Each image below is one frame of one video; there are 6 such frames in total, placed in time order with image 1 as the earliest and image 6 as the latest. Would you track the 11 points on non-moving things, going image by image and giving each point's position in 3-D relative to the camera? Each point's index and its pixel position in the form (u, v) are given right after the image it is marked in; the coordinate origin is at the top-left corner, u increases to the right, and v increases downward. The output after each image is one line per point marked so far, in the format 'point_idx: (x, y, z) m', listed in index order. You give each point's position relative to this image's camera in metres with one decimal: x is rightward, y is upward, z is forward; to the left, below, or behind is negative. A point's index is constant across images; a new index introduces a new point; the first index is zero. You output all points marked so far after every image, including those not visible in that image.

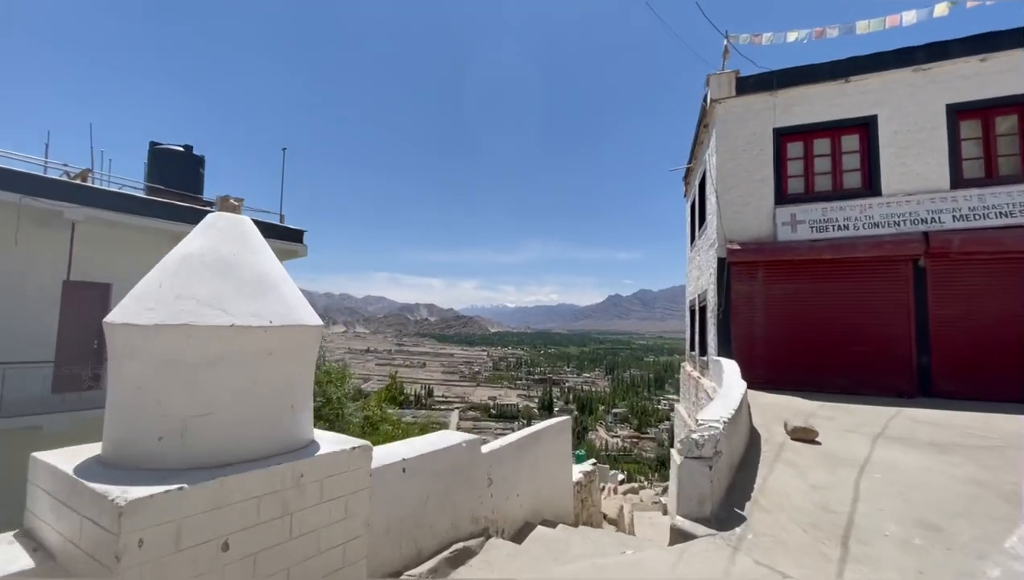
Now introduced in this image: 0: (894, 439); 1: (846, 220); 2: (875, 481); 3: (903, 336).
0: (+4.0, -1.5, +5.0) m
1: (+5.9, +1.2, +8.5) m
2: (+2.8, -1.5, +3.7) m
3: (+6.6, -0.8, +8.1) m
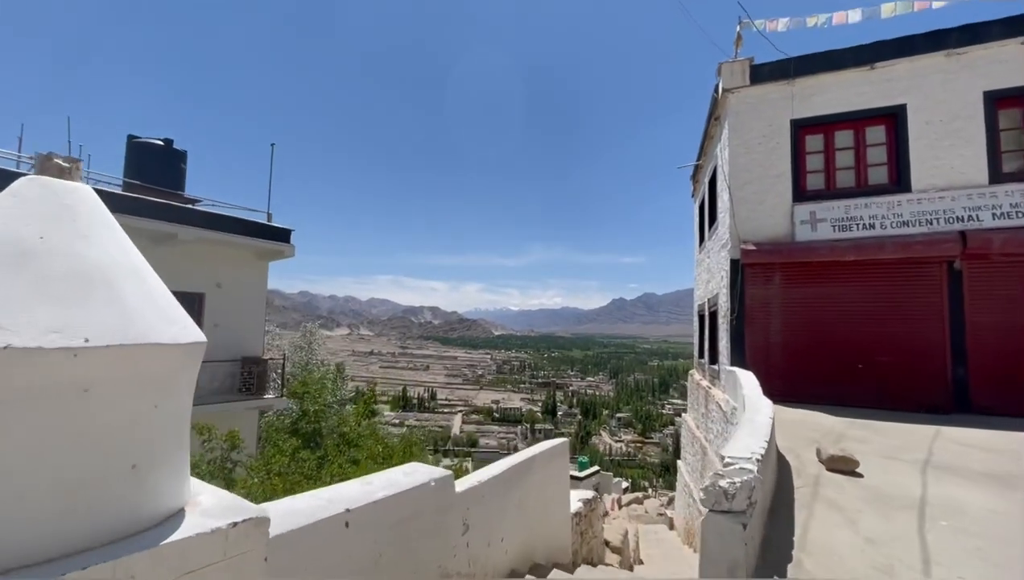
0: (+3.9, -1.6, +4.3) m
1: (+5.8, +1.2, +7.8) m
2: (+2.7, -1.5, +3.0) m
3: (+6.5, -0.9, +7.4) m
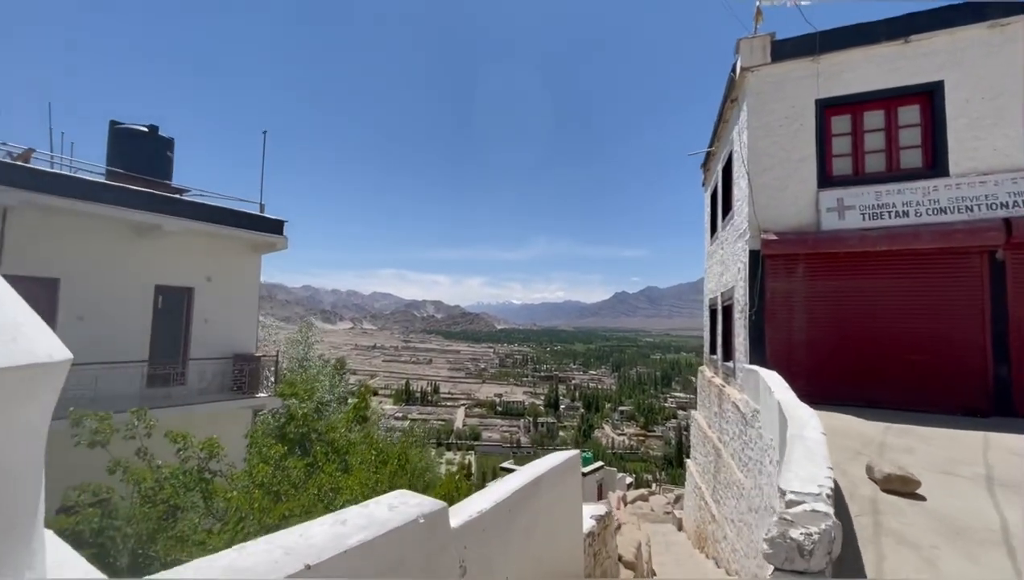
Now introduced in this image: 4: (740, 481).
0: (+3.9, -1.5, +3.8) m
1: (+5.9, +1.3, +7.2) m
2: (+2.7, -1.4, +2.4) m
3: (+6.6, -0.8, +6.8) m
4: (+3.8, -3.1, +7.9) m
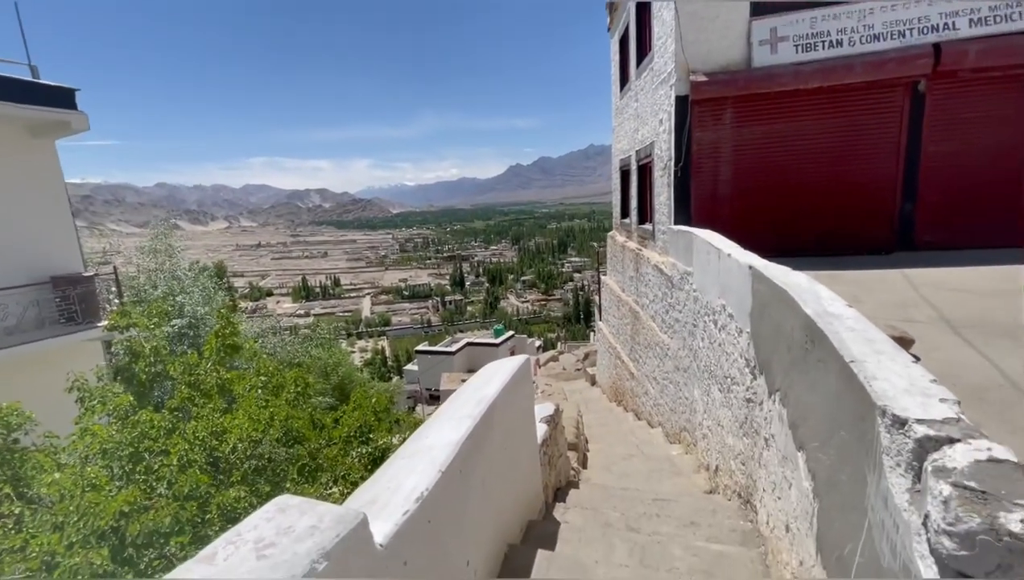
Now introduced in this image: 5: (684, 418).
0: (+3.5, -0.3, +3.6) m
1: (+4.4, +3.5, +6.5) m
2: (+2.5, -0.7, +2.1) m
3: (+5.3, +1.5, +6.8) m
4: (+2.5, -0.9, +7.9) m
5: (+2.4, -1.8, +6.7) m
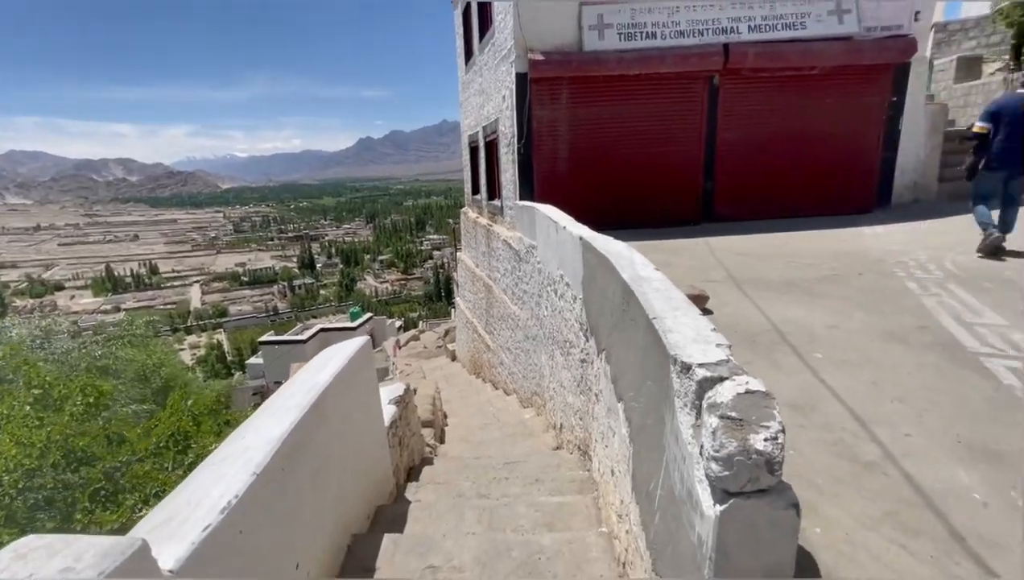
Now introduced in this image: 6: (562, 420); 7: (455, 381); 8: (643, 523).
0: (+2.2, +0.1, +4.4) m
1: (+2.1, +4.0, +7.2) m
2: (+1.7, -0.4, +2.6) m
3: (+3.0, +2.1, +7.8) m
4: (+0.1, -0.4, +8.2) m
5: (+0.3, -1.4, +7.1) m
6: (+0.5, -1.3, +5.0) m
7: (-1.5, -2.4, +12.4) m
8: (+0.5, -0.9, +1.9) m
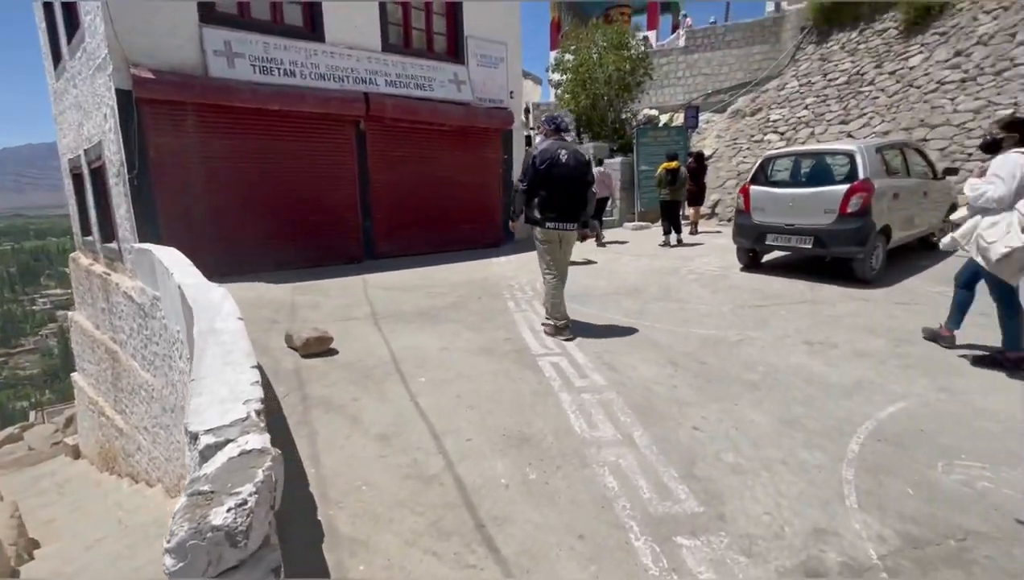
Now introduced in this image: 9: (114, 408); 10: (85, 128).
0: (-1.2, -0.2, +4.6) m
1: (-3.3, +3.3, +7.0) m
2: (-0.5, -0.6, +2.9) m
3: (-2.7, +1.5, +8.0) m
4: (-5.0, -1.3, +6.6) m
5: (-4.0, -2.1, +5.8) m
6: (-2.7, -1.8, +4.1) m
7: (-8.3, -3.8, +9.1) m
8: (-1.1, -1.1, +1.6) m
9: (-7.2, -2.1, +8.6) m
10: (-6.9, +2.6, +7.7) m
